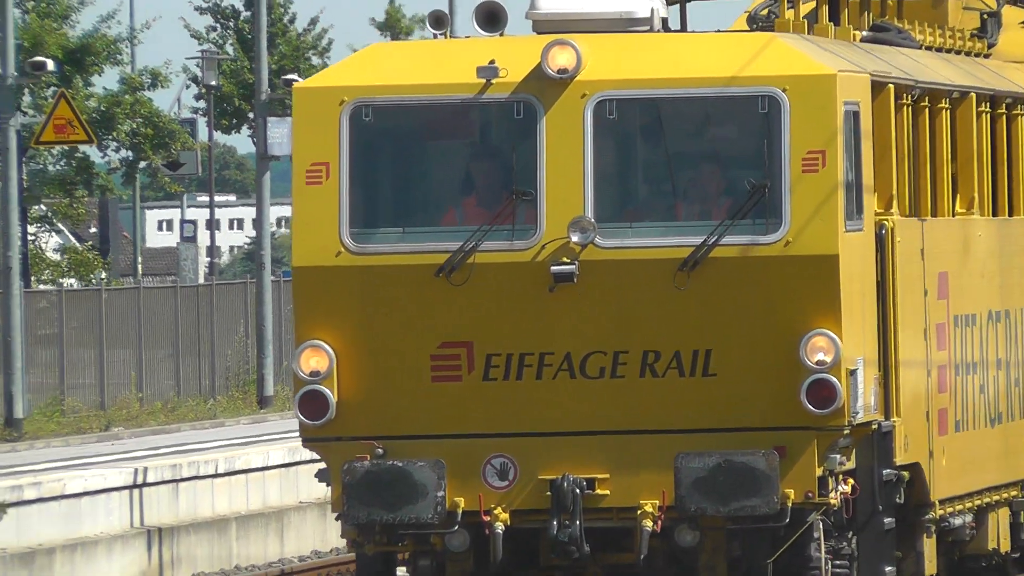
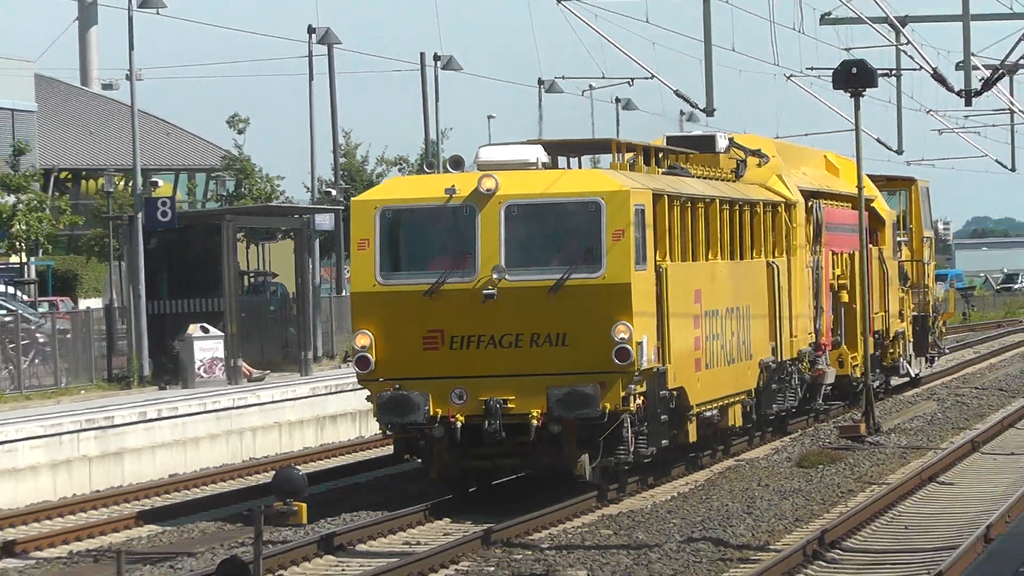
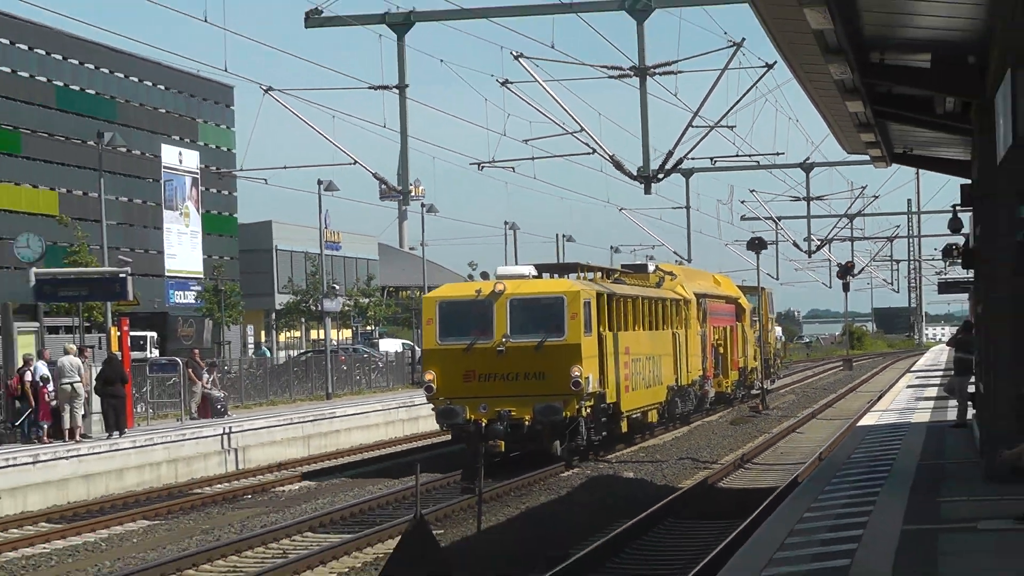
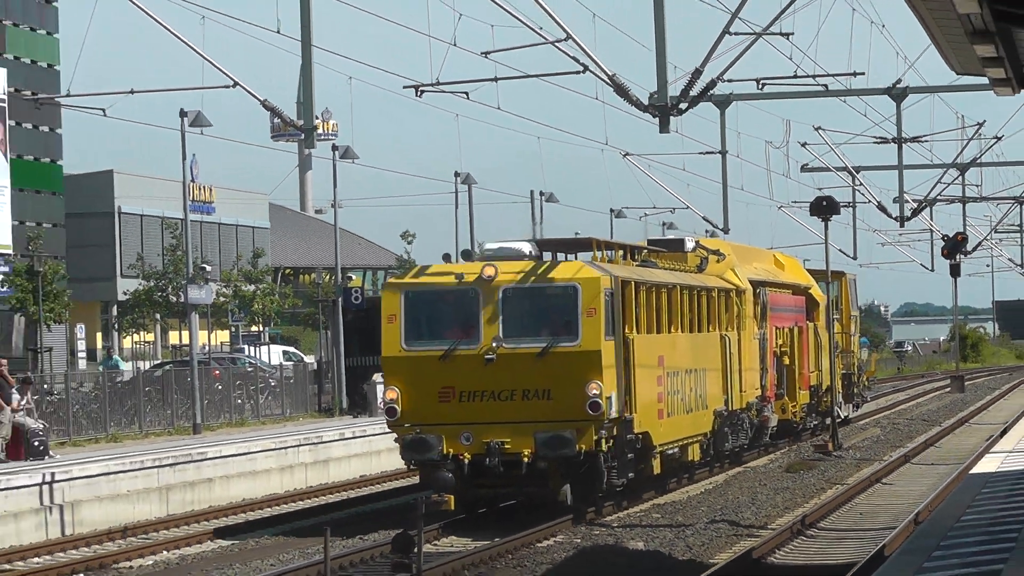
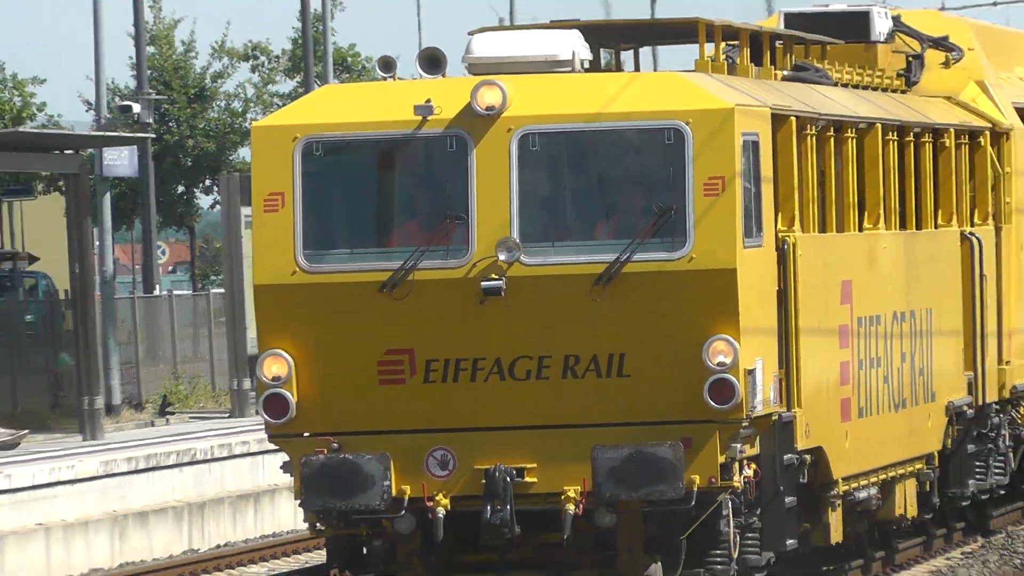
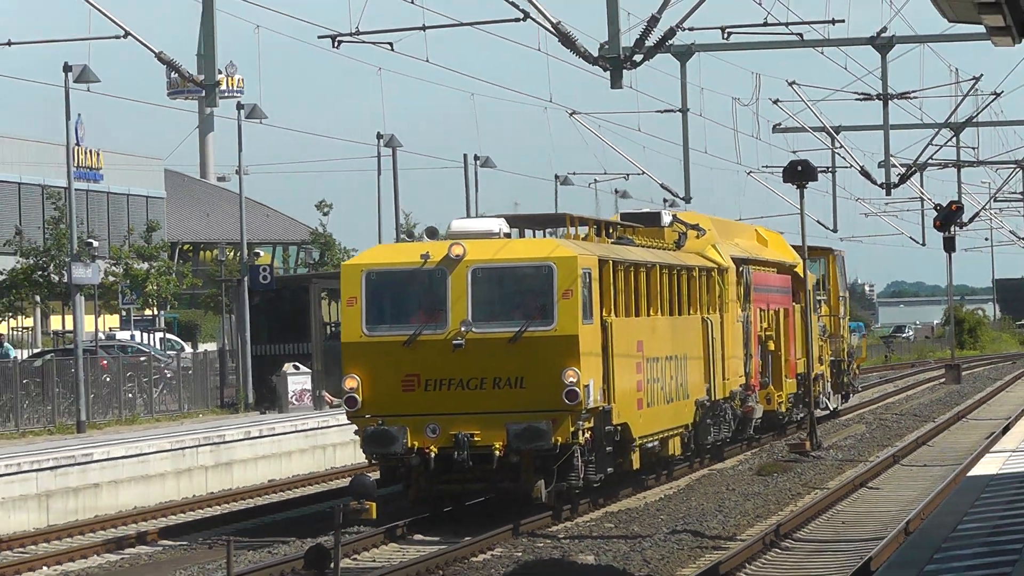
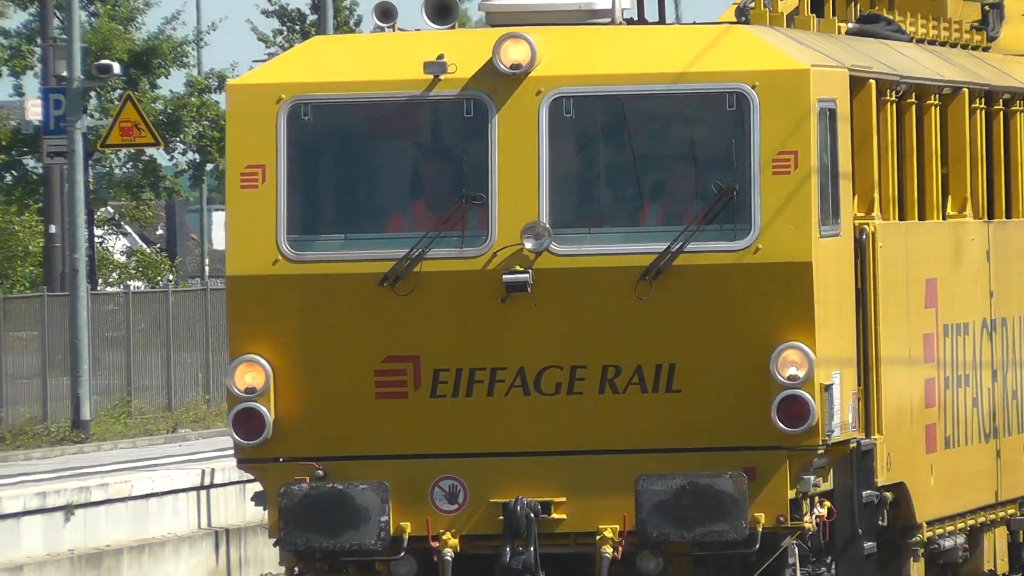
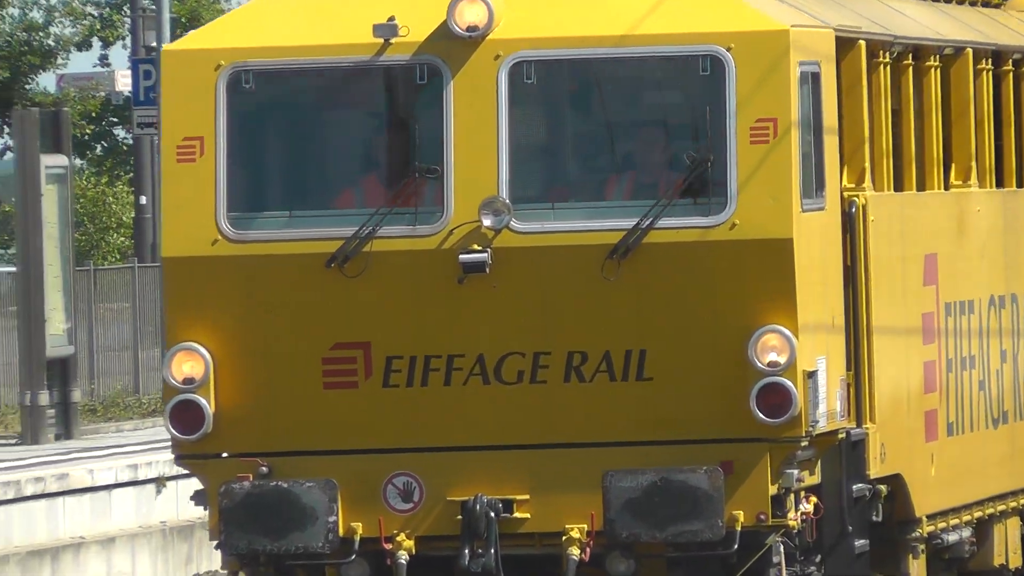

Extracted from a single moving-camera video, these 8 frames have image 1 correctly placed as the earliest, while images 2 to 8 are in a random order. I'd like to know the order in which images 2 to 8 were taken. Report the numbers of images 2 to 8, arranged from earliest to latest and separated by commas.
7, 8, 5, 2, 6, 4, 3
